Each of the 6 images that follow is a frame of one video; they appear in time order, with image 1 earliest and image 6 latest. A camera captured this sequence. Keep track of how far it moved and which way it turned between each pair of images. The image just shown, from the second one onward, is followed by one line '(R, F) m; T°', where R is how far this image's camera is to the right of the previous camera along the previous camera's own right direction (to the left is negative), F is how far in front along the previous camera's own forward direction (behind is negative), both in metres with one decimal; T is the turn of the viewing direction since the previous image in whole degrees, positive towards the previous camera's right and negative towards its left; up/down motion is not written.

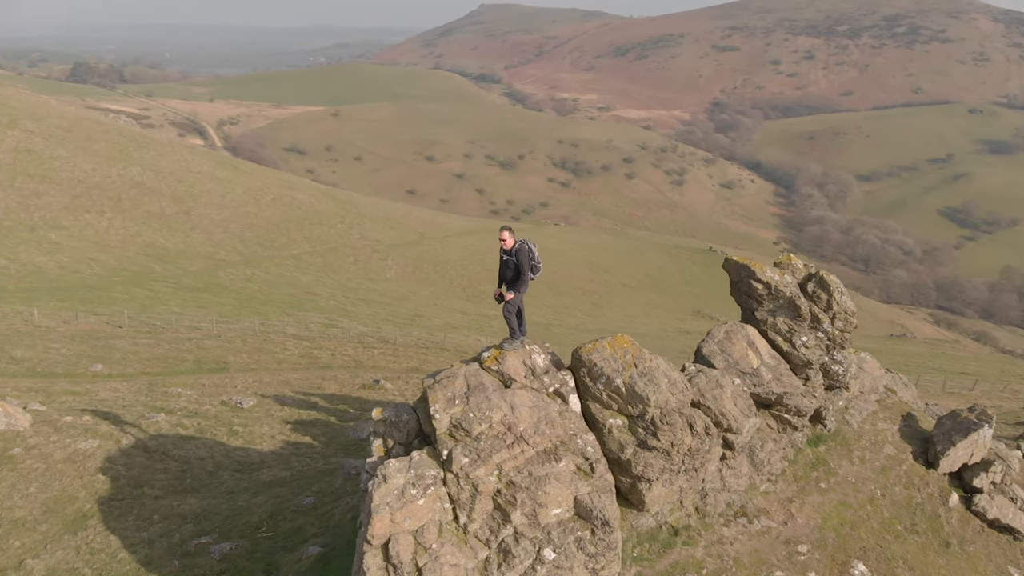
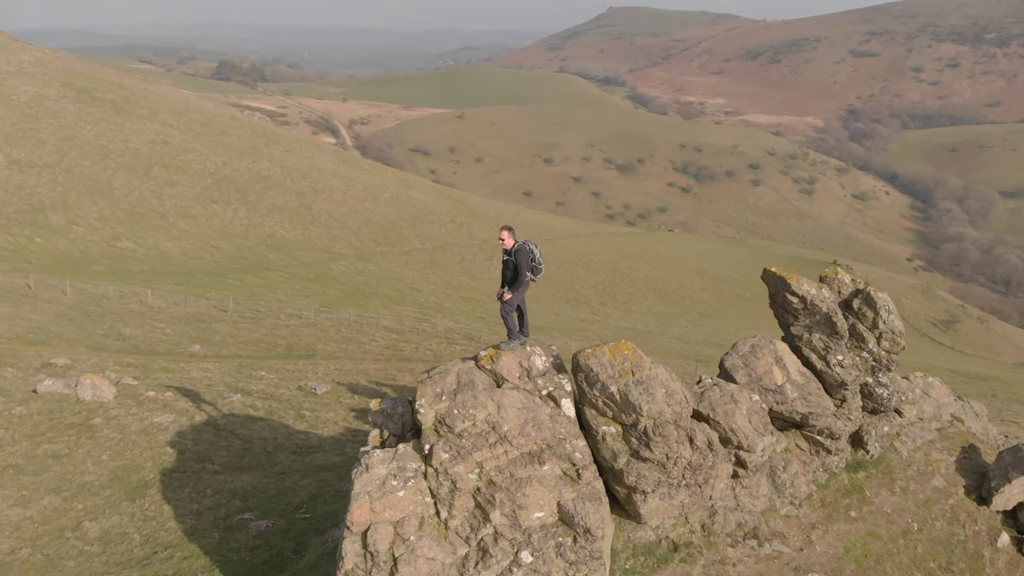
(+2.0, +0.2) m; -8°
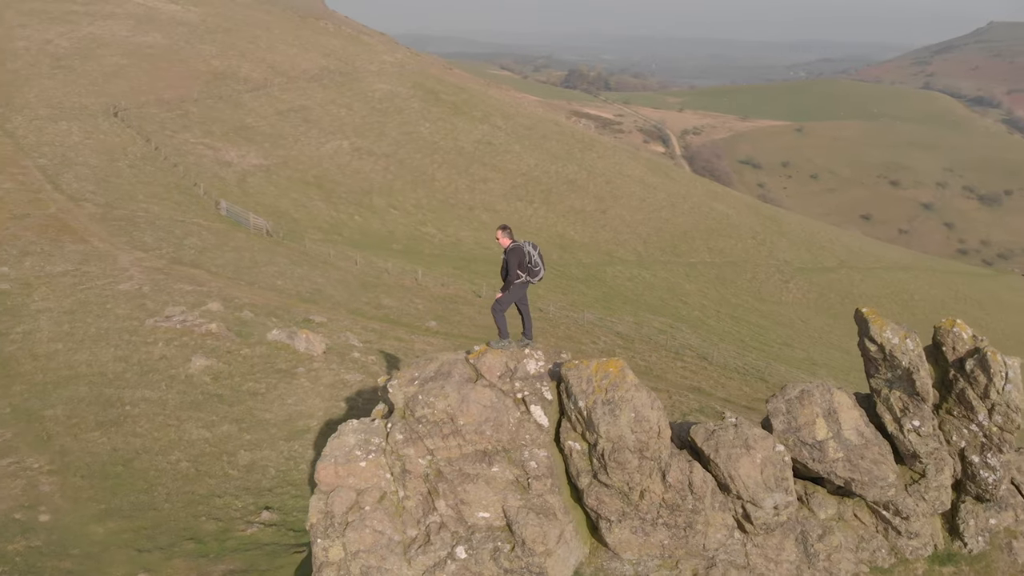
(+5.3, +1.1) m; -23°
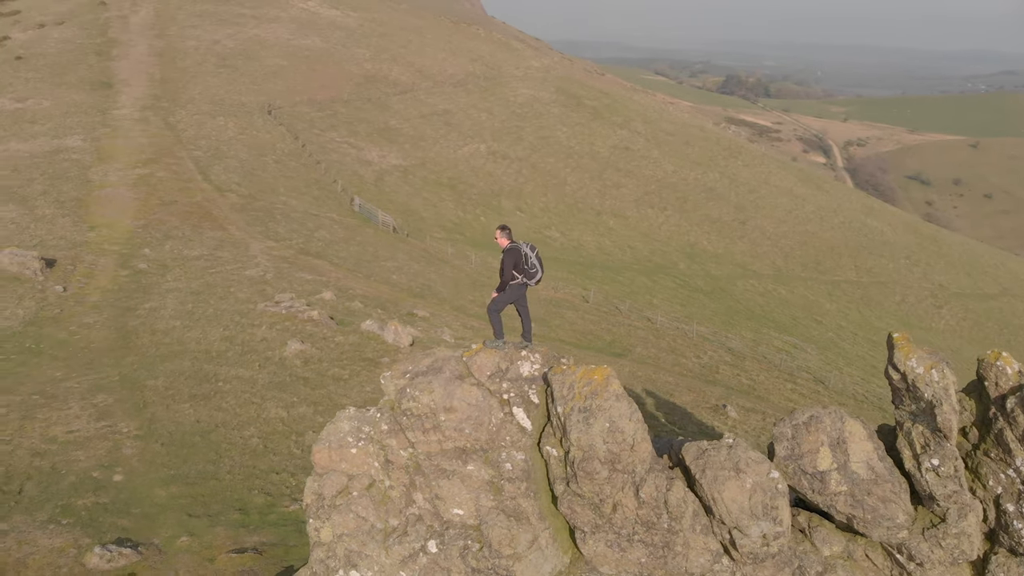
(+2.5, +0.3) m; -11°
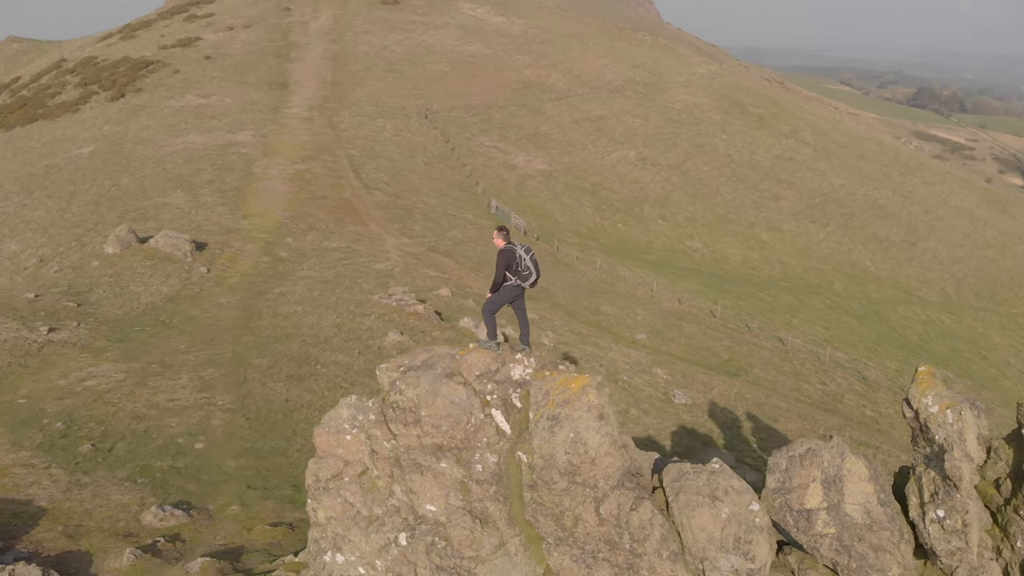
(+2.8, +0.4) m; -12°
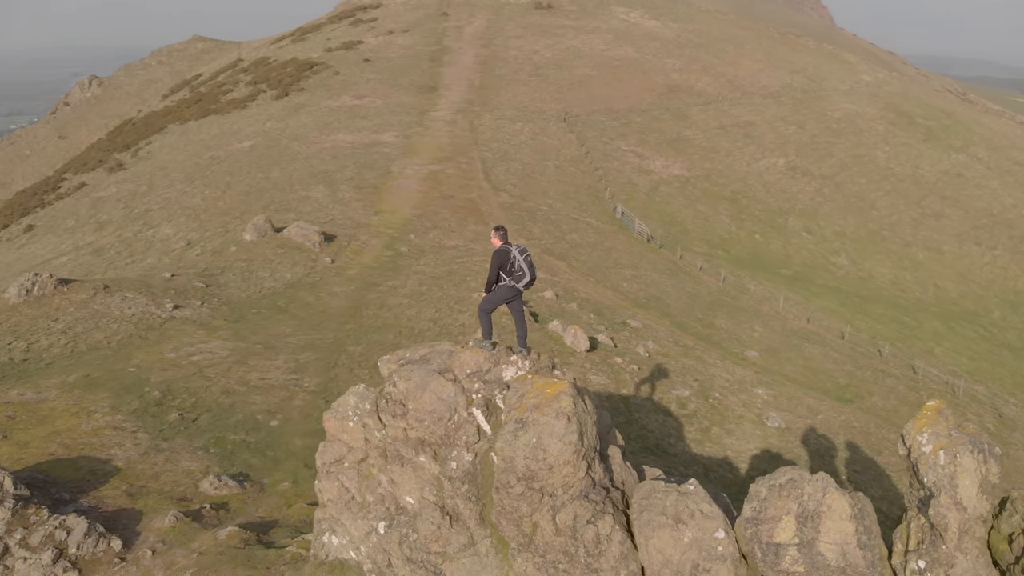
(+2.6, +0.4) m; -11°
